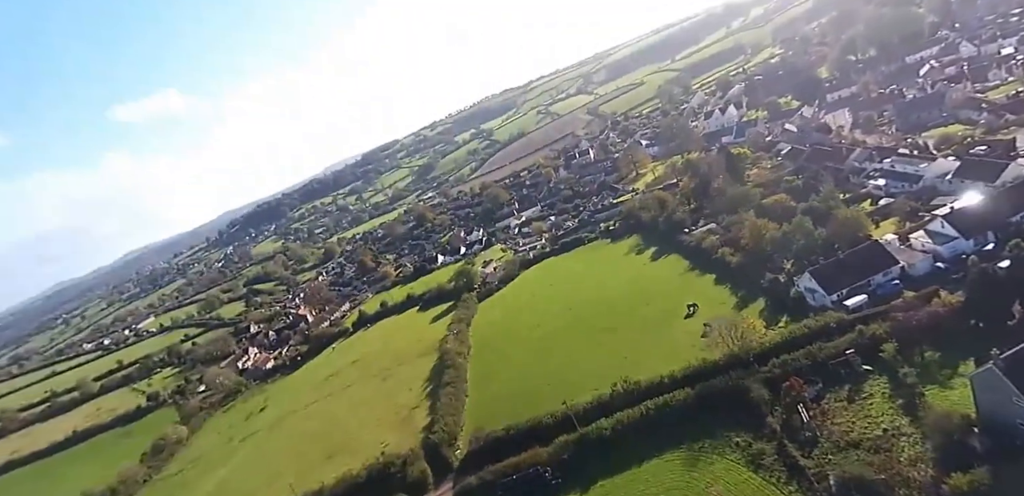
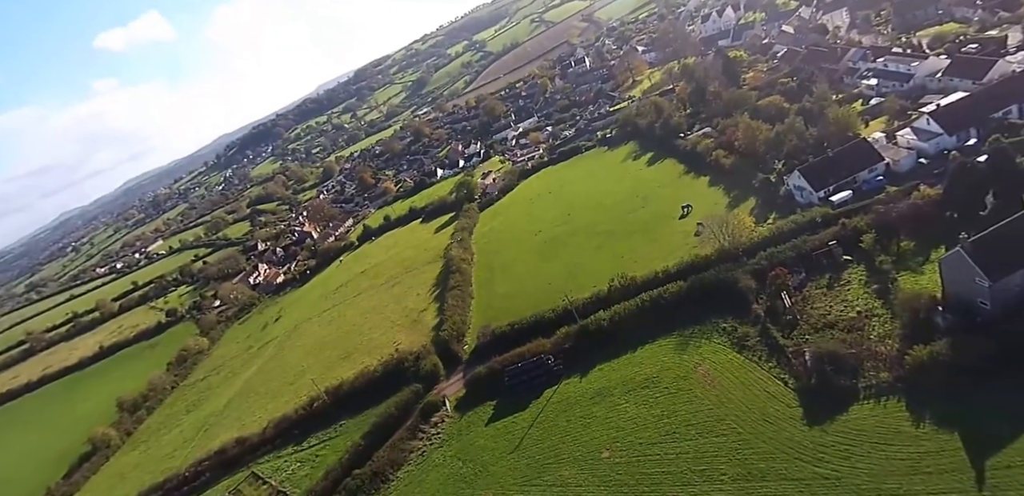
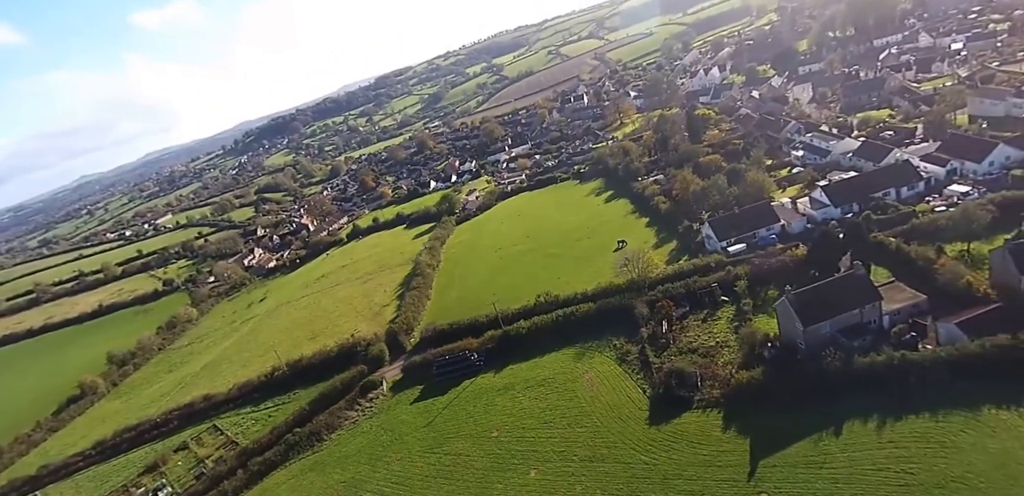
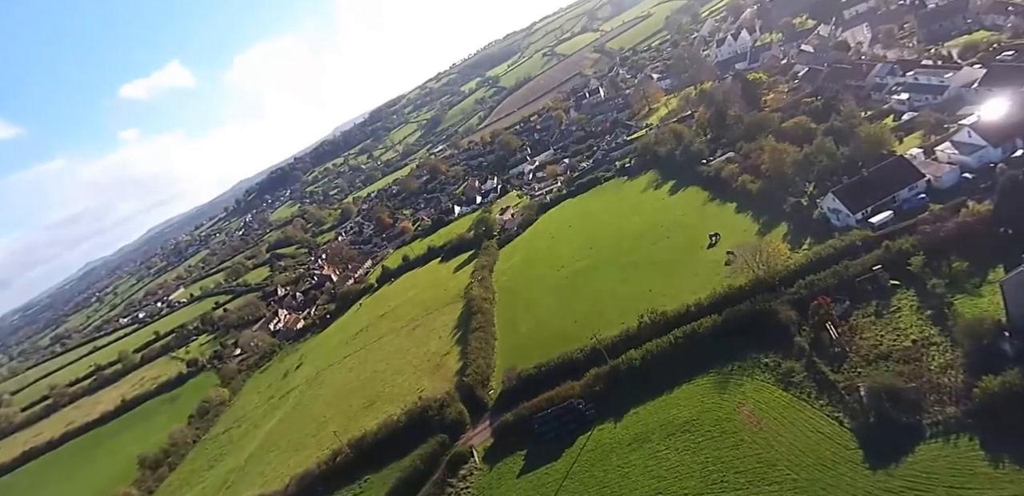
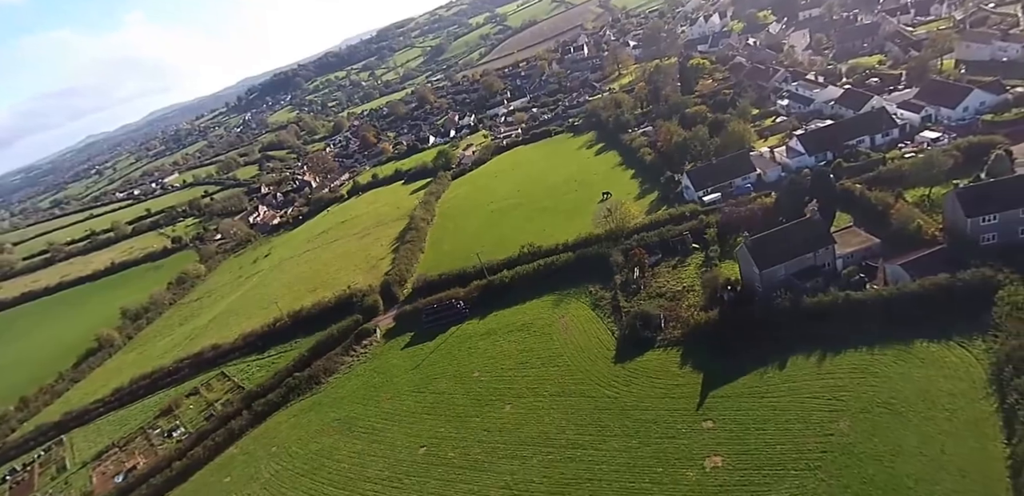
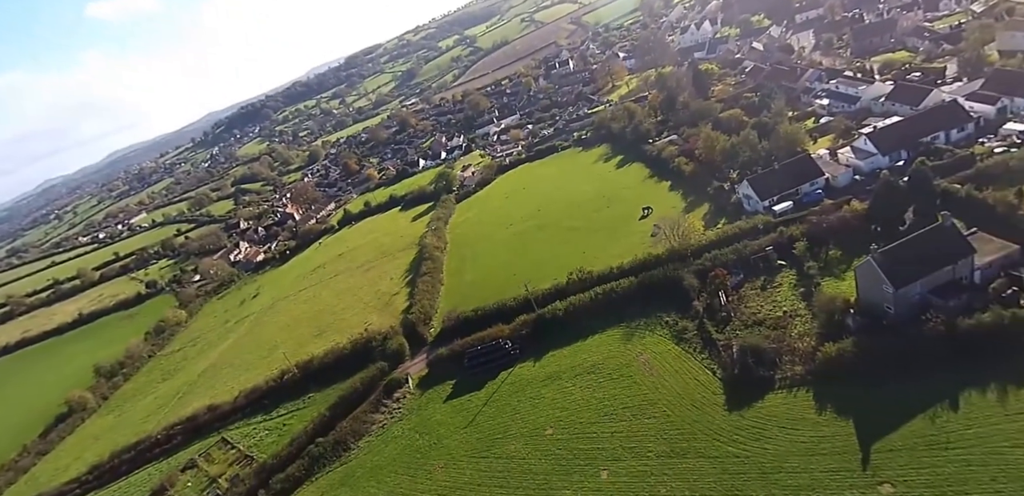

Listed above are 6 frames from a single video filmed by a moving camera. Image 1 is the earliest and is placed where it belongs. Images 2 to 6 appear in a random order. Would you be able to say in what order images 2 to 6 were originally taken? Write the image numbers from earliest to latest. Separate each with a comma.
4, 2, 6, 3, 5
